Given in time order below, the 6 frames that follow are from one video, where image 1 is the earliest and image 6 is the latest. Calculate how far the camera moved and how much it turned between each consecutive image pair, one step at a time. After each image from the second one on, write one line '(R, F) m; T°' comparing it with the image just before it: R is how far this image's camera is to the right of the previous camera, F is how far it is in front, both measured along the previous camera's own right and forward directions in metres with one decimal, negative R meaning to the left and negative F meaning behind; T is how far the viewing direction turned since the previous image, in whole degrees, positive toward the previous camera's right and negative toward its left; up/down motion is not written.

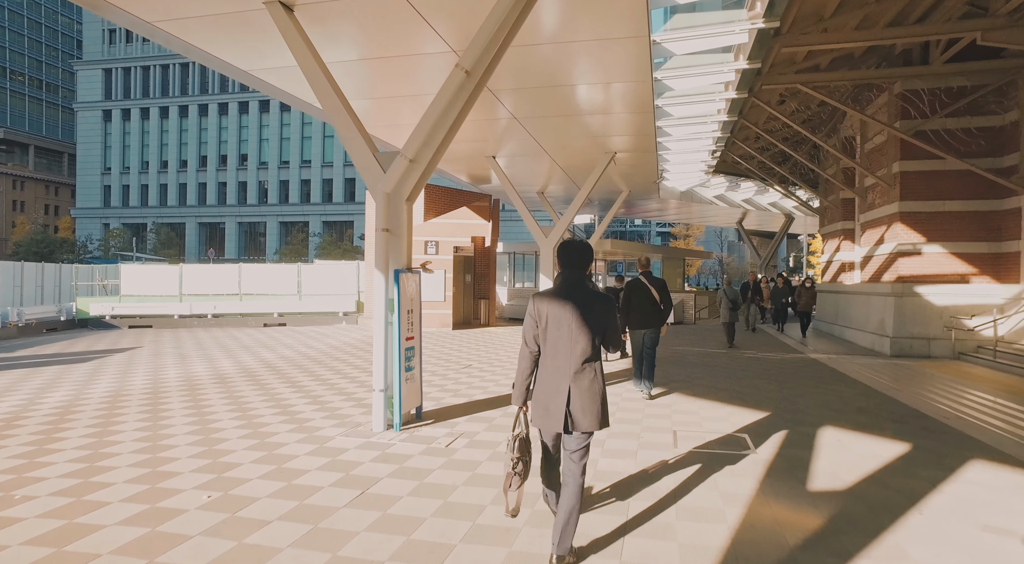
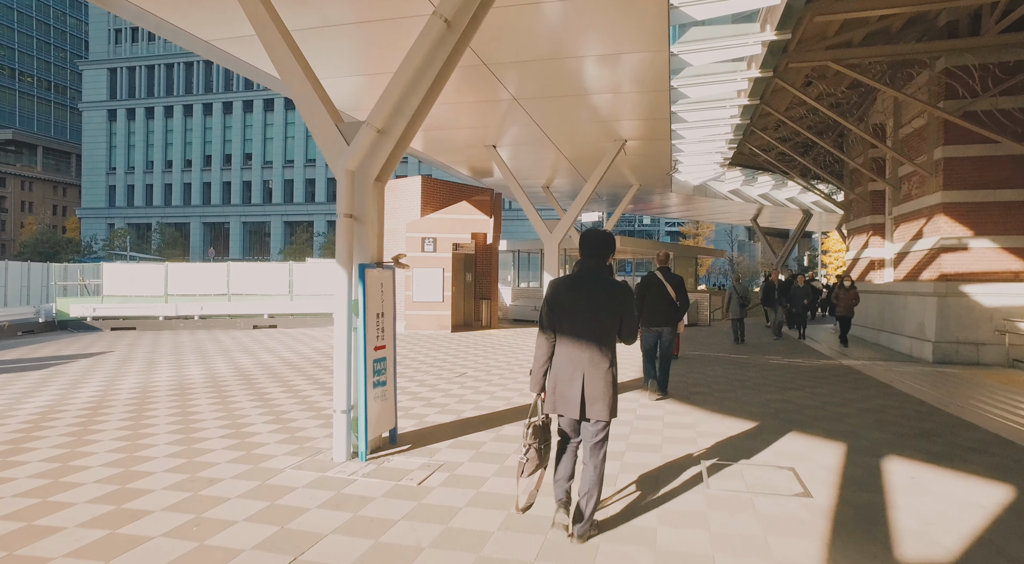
(+0.1, +1.1) m; -1°
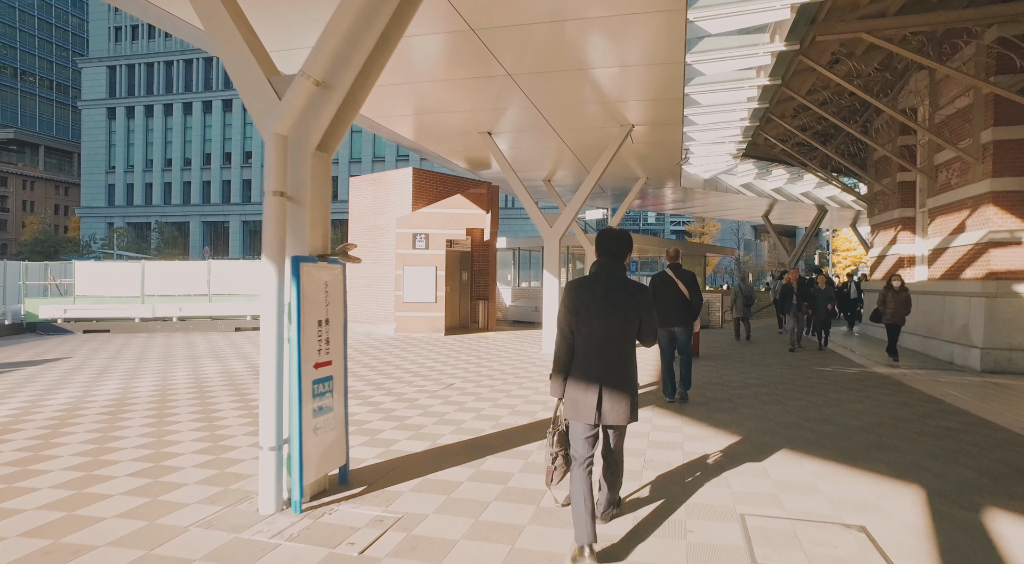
(+0.2, +1.2) m; 0°
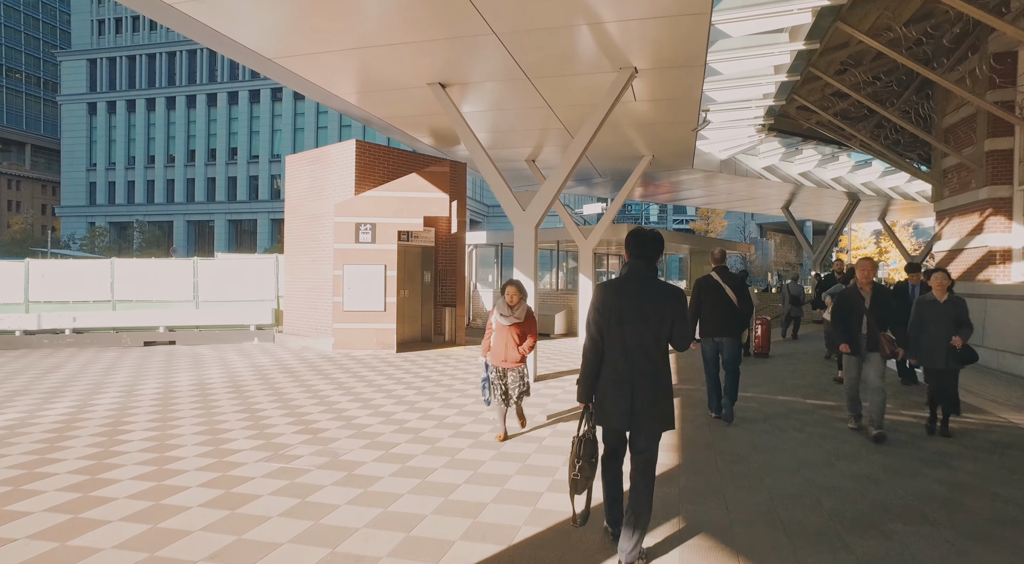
(+0.7, +3.4) m; 0°
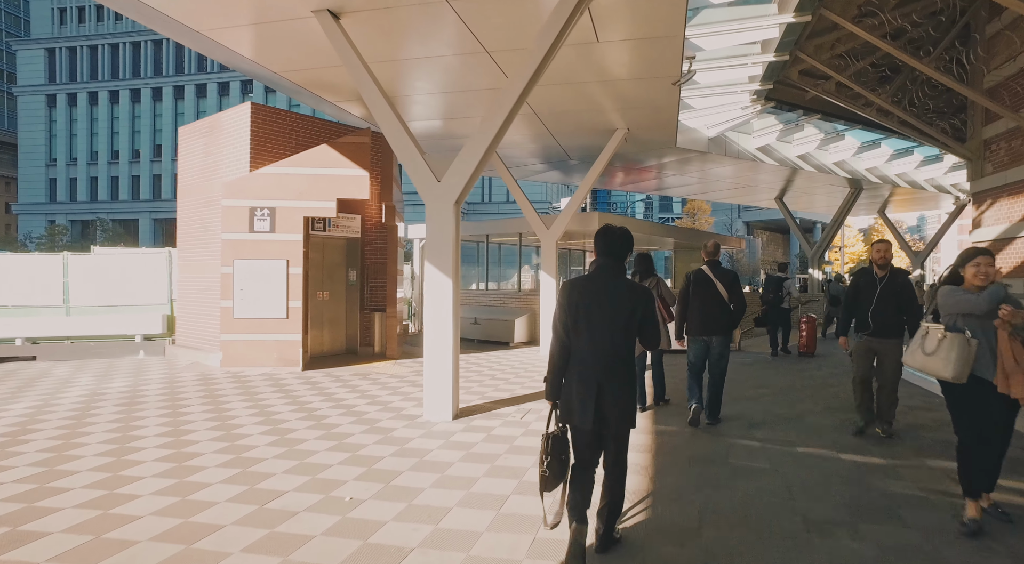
(+0.9, +2.6) m; +1°
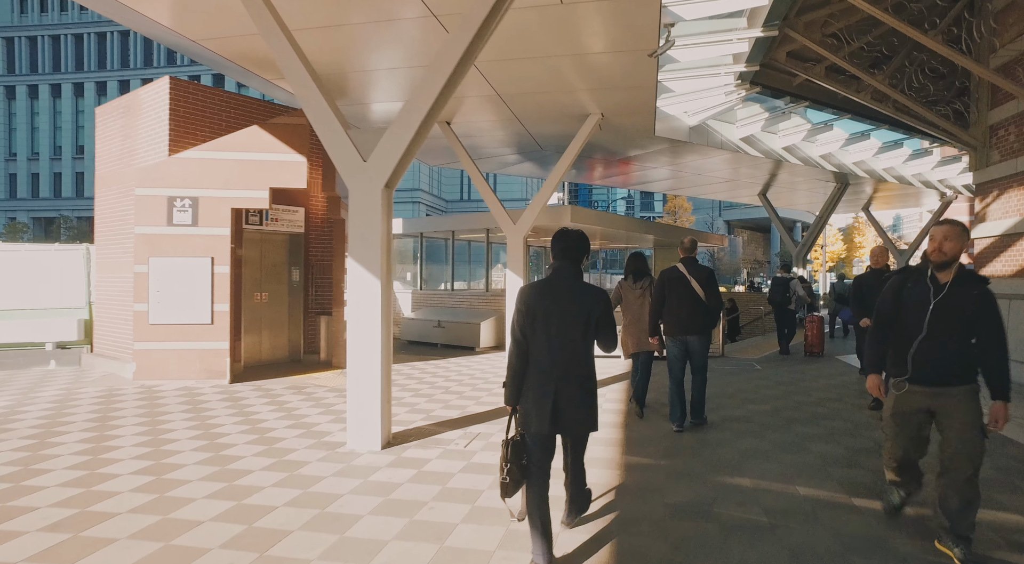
(+0.4, +1.1) m; +2°
